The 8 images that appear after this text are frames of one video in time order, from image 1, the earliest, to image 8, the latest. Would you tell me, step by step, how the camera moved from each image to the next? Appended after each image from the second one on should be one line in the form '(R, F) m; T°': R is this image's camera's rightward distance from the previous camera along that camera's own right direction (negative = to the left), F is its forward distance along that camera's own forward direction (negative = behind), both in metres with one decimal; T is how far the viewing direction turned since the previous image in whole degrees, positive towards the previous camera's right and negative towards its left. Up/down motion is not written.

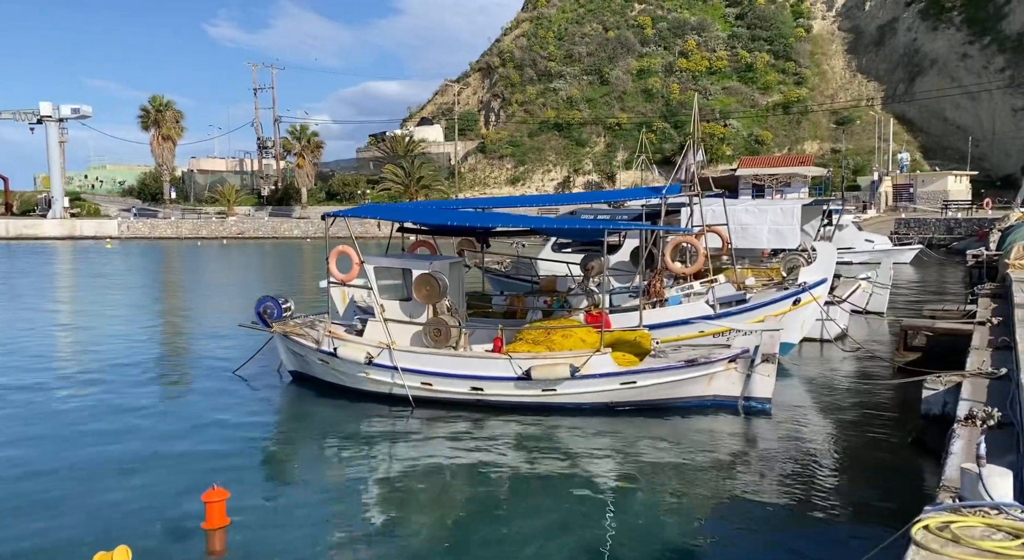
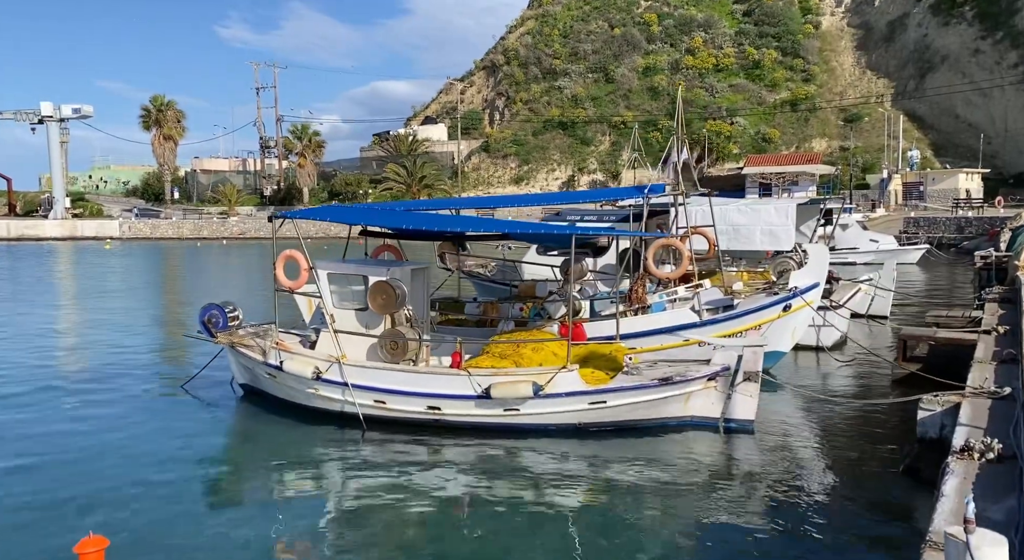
(+0.6, +0.9) m; -1°
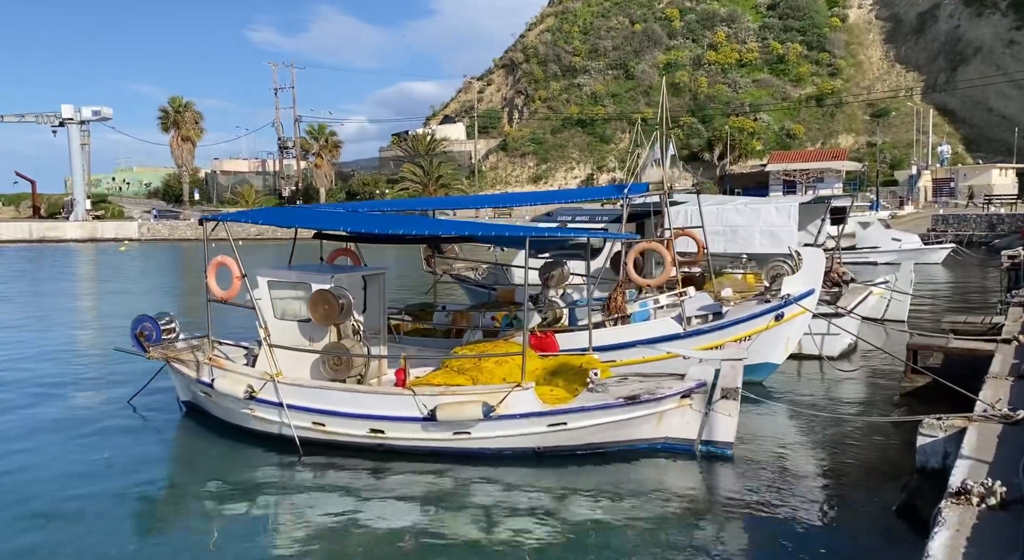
(+0.9, +1.0) m; -2°
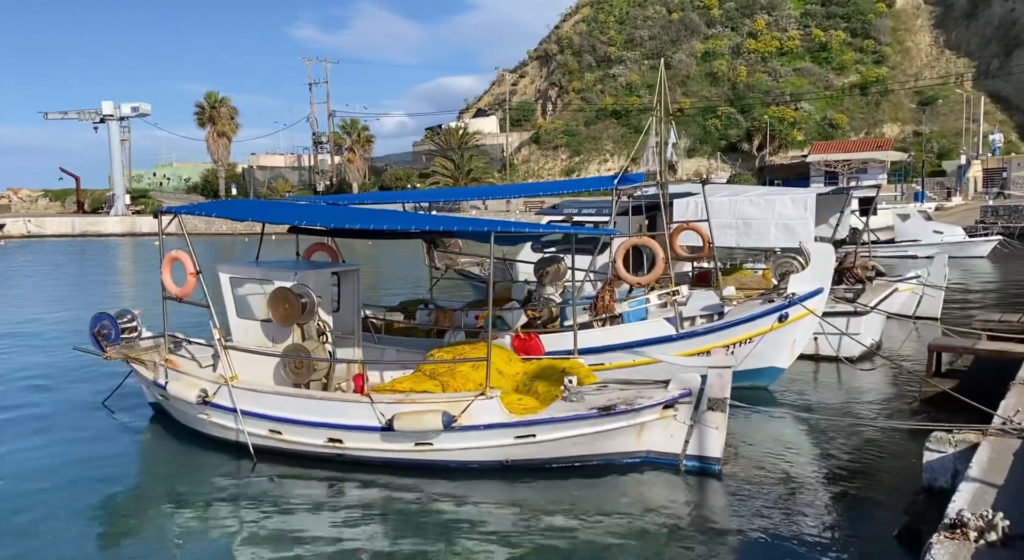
(+0.8, +0.7) m; -3°
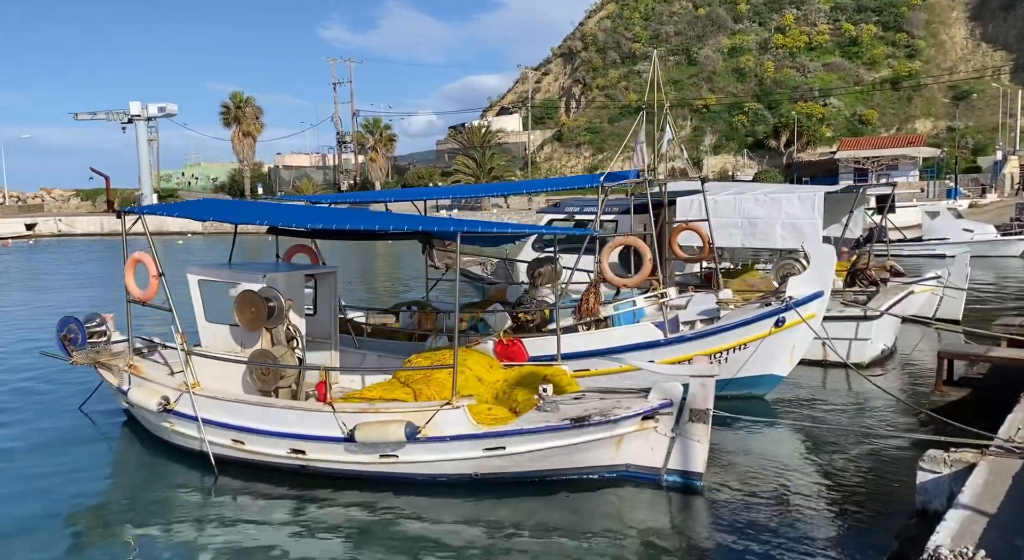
(+0.6, +0.5) m; -2°
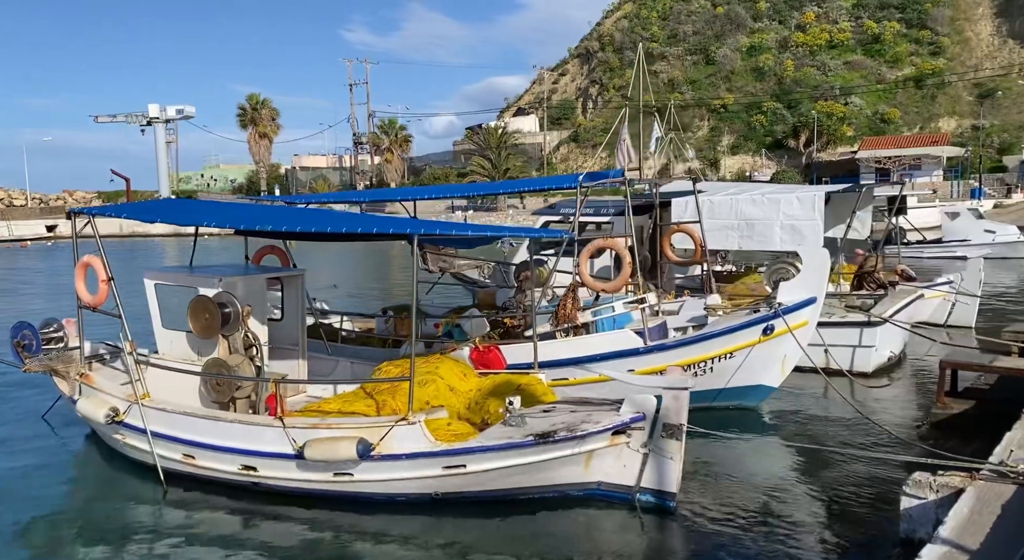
(+0.6, +0.5) m; -2°
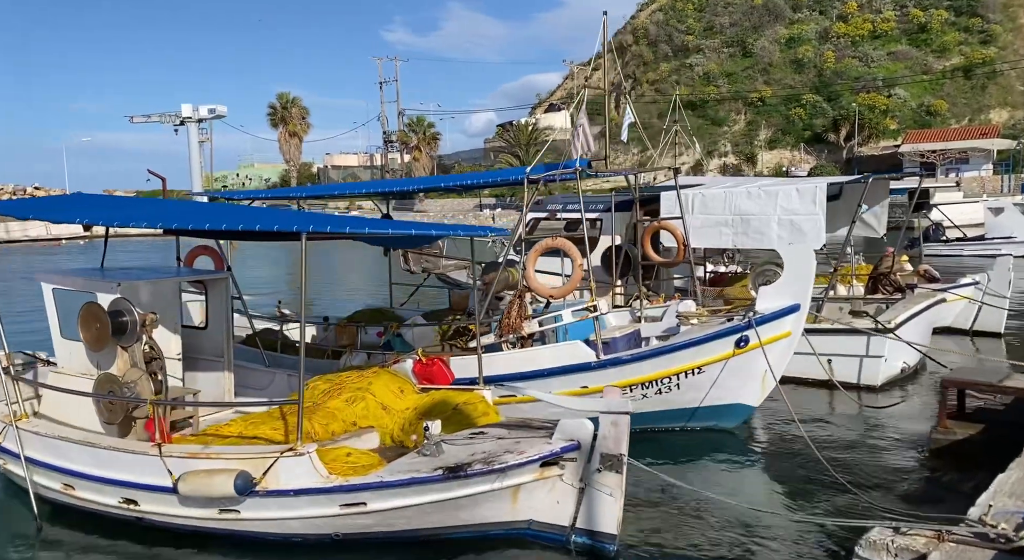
(+1.1, +1.1) m; -3°
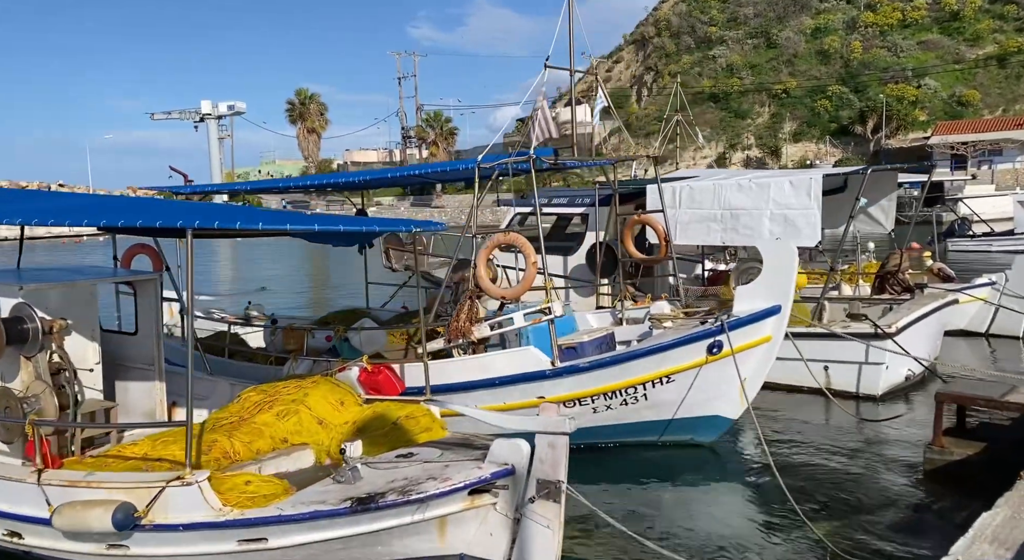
(+0.8, +0.8) m; -2°
